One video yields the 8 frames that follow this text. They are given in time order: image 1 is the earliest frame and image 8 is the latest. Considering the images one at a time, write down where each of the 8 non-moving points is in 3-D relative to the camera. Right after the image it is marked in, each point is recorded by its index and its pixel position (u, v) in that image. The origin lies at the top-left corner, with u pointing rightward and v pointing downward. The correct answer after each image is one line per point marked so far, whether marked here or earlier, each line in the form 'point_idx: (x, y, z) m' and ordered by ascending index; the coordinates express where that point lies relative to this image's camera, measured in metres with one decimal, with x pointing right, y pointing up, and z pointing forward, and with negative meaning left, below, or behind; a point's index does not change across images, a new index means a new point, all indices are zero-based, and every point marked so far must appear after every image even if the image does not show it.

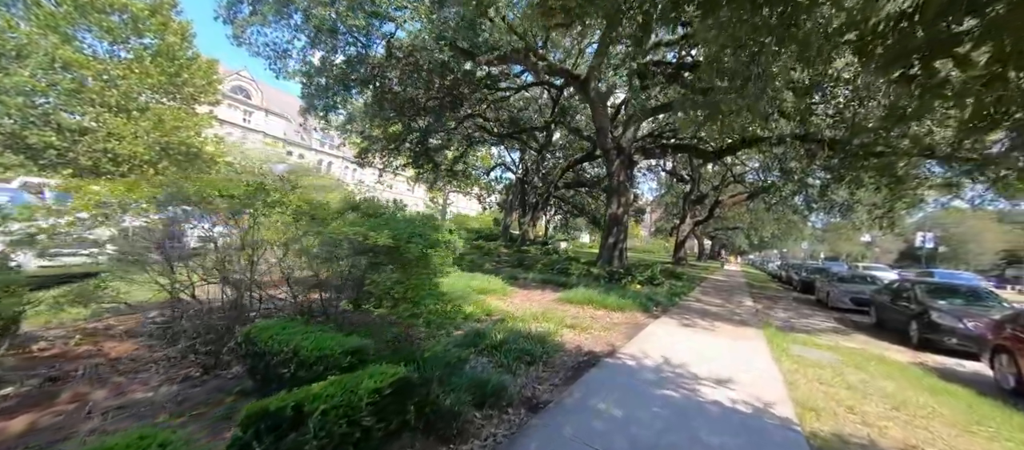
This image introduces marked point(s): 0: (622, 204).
0: (+4.8, +0.9, +15.3) m
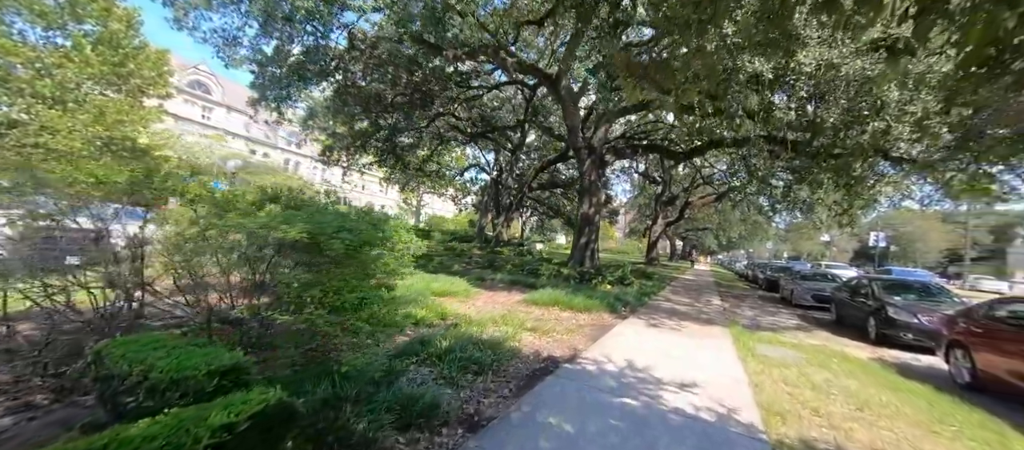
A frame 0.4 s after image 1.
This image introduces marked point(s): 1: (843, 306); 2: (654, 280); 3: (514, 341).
0: (+3.5, +0.9, +15.2) m
1: (+8.8, -2.2, +9.3) m
2: (+5.7, -2.2, +14.2) m
3: (0.0, -1.5, +4.6) m
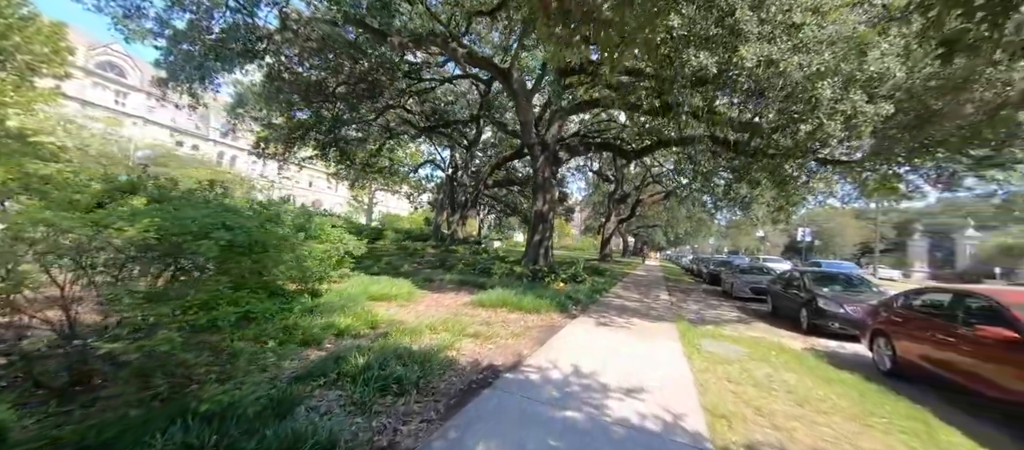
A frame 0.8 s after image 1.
0: (+1.5, +1.0, +15.1) m
1: (+7.5, -2.0, +9.9) m
2: (+3.8, -2.1, +14.3) m
3: (-0.7, -1.5, +4.2) m
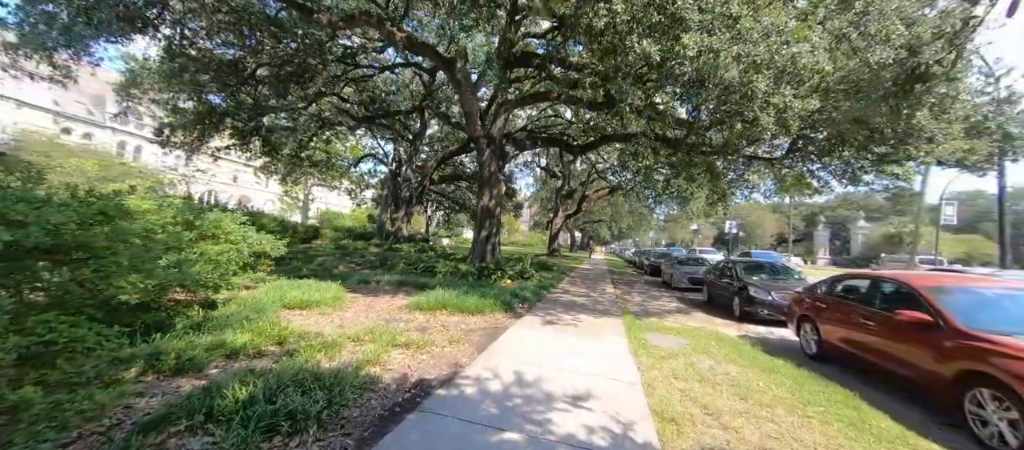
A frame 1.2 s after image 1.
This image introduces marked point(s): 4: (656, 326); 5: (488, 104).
0: (-0.7, +1.2, +14.6) m
1: (+5.9, -1.8, +10.4) m
2: (+1.7, -1.9, +14.3) m
3: (-1.4, -1.4, +3.6) m
4: (+2.8, -1.9, +6.8) m
5: (-1.1, +5.7, +16.5) m
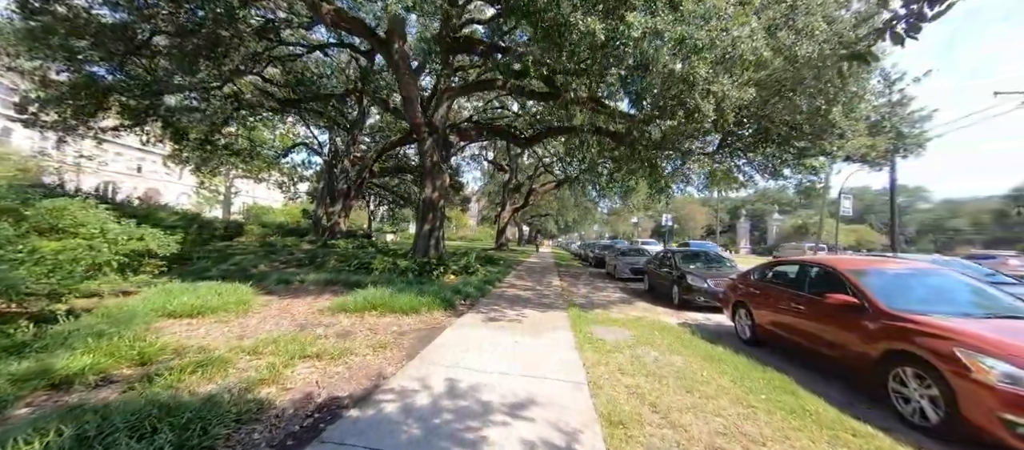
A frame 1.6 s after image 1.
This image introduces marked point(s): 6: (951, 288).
0: (-2.9, +1.5, +13.9) m
1: (+4.3, -1.6, +10.7) m
2: (-0.4, -1.6, +13.9) m
3: (-2.0, -1.3, +2.9) m
4: (+1.7, -1.8, +6.7) m
5: (-3.6, +6.0, +15.7) m
6: (+4.7, -0.7, +3.8) m
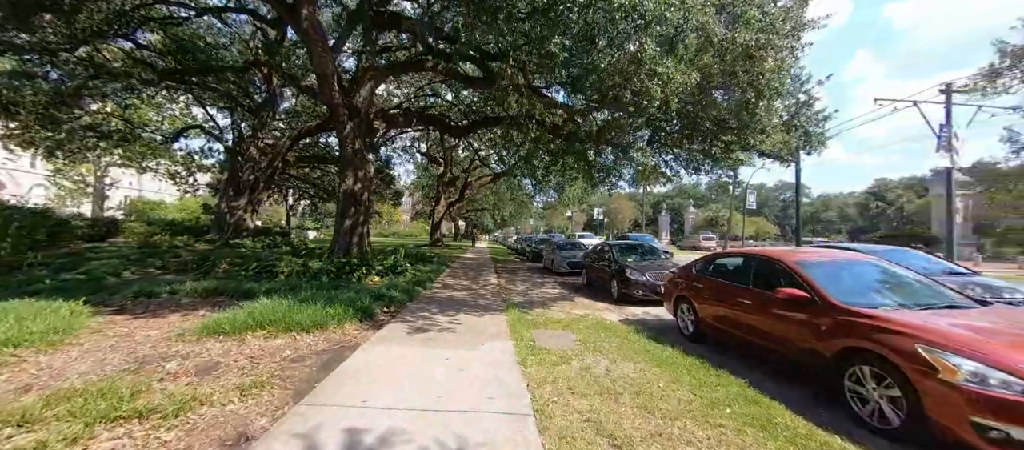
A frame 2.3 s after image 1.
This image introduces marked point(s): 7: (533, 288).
0: (-5.3, +1.6, +12.4) m
1: (+2.4, -1.4, +10.5) m
2: (-2.8, -1.4, +12.9) m
3: (-2.4, -1.3, +1.8) m
4: (+0.5, -1.6, +6.1) m
5: (-6.4, +6.1, +13.9) m
6: (+4.0, -0.5, +3.8) m
7: (+0.6, -1.8, +10.2) m
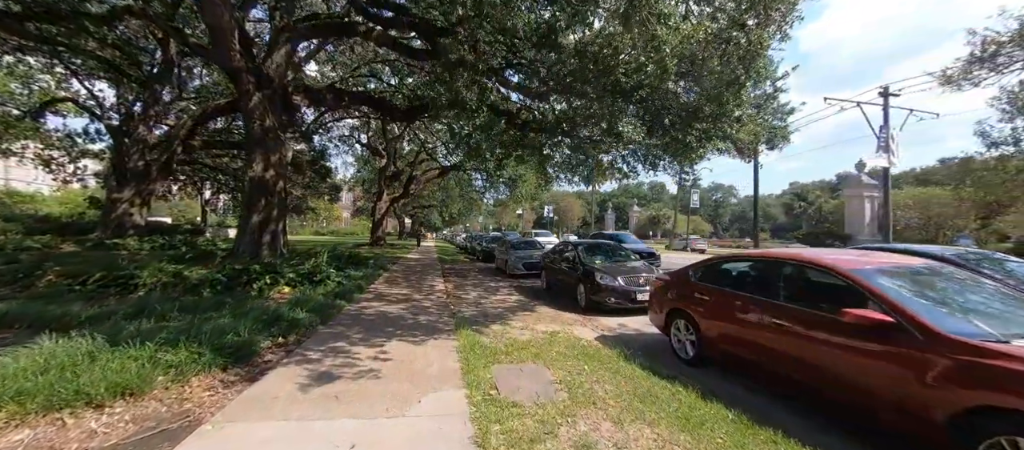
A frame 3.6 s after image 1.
0: (-6.8, +1.7, +10.1) m
1: (+1.1, -1.3, +9.3) m
2: (-4.4, -1.3, +10.9) m
3: (-2.4, -1.2, 0.0) m
4: (-0.1, -1.6, +4.7) m
5: (-8.0, +6.3, +11.4) m
6: (+3.7, -0.5, +2.9) m
7: (-0.6, -1.7, +8.8) m
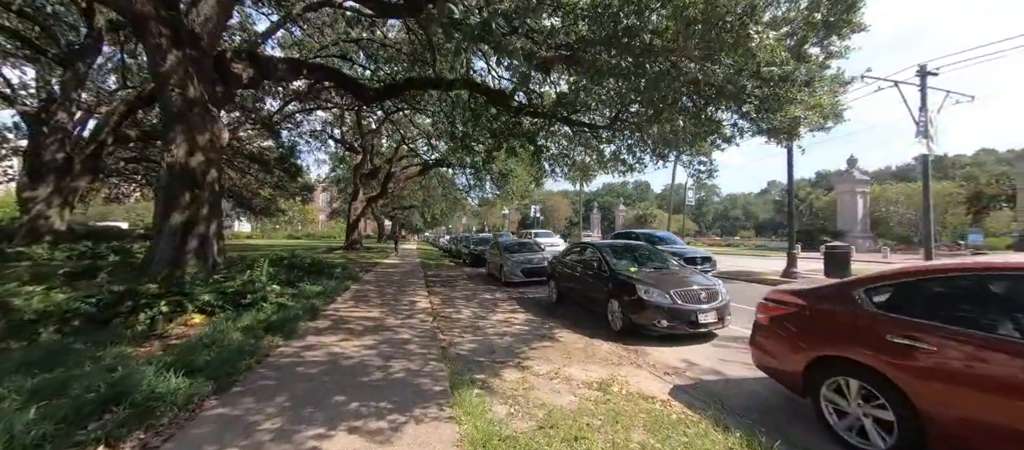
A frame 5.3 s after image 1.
0: (-6.8, +1.7, +7.8) m
1: (+1.1, -1.2, +7.4) m
2: (-4.4, -1.3, +8.7) m
3: (-1.9, -1.2, -2.1) m
4: (+0.2, -1.5, +2.8) m
5: (-8.1, +6.2, +9.1) m
6: (+4.0, -0.4, +1.1) m
7: (-0.5, -1.7, +6.8) m
